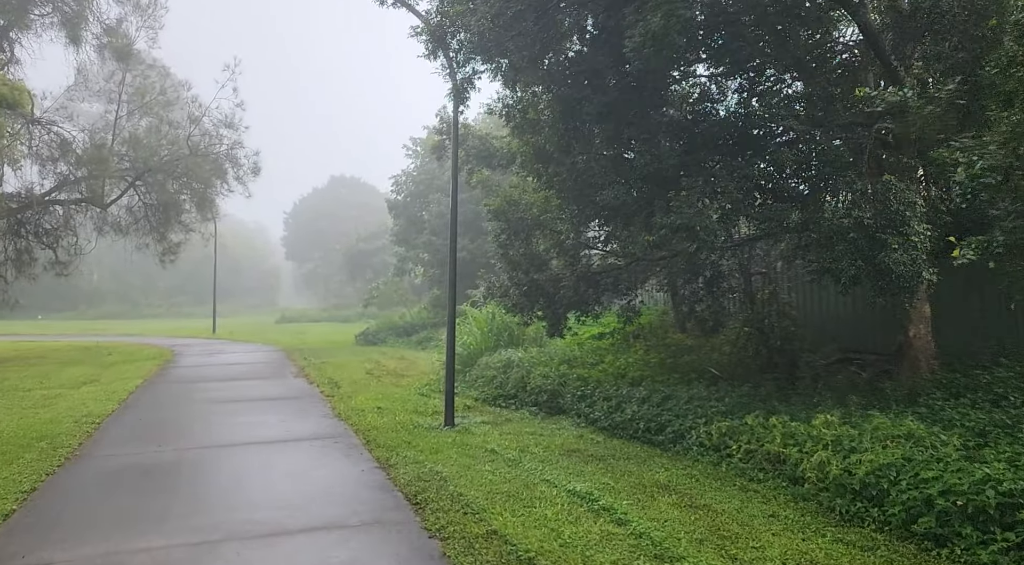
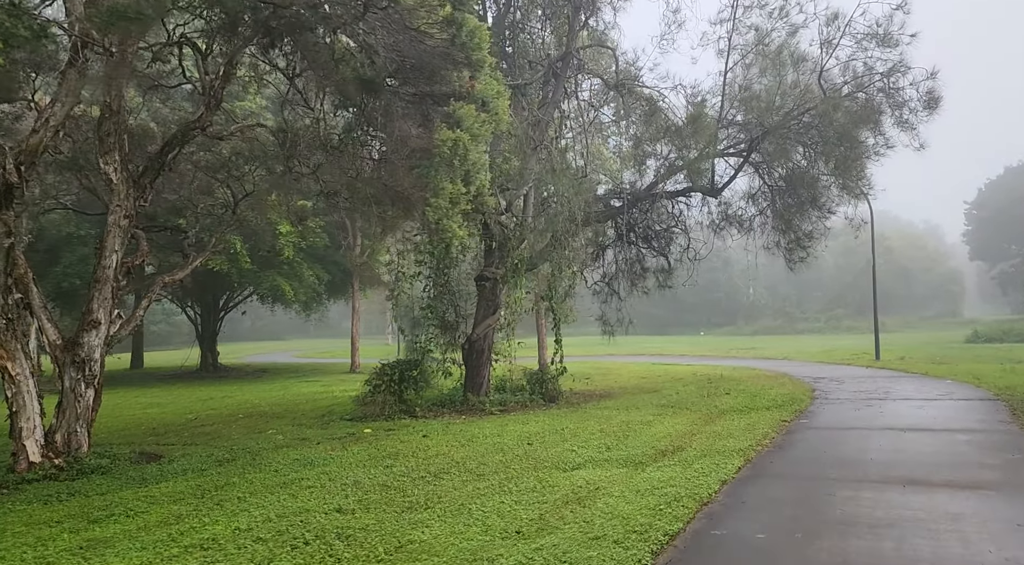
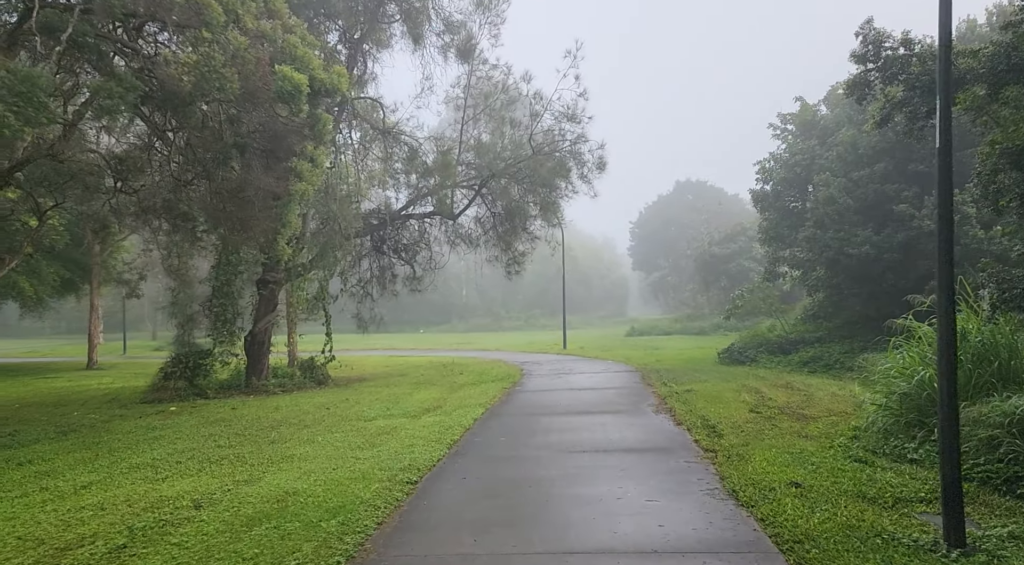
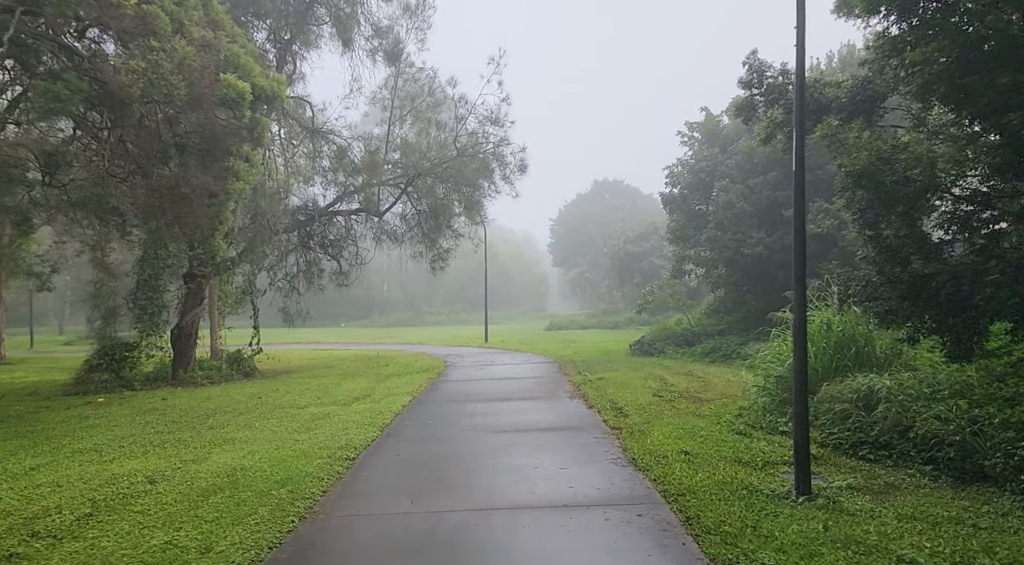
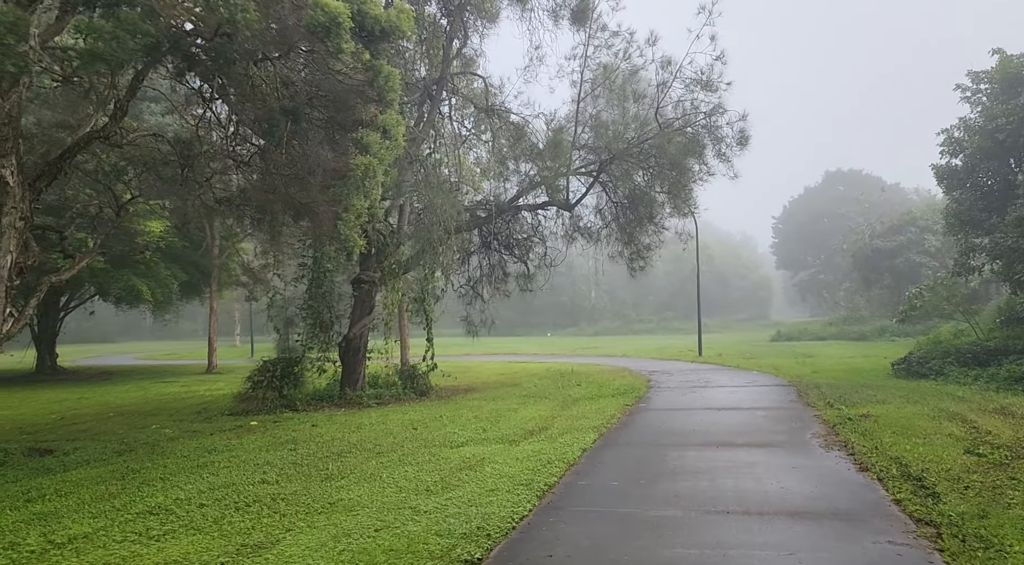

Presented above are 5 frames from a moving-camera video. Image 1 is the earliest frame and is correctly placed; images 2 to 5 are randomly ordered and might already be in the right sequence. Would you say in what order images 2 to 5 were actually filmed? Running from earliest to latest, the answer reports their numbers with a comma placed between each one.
4, 3, 5, 2
